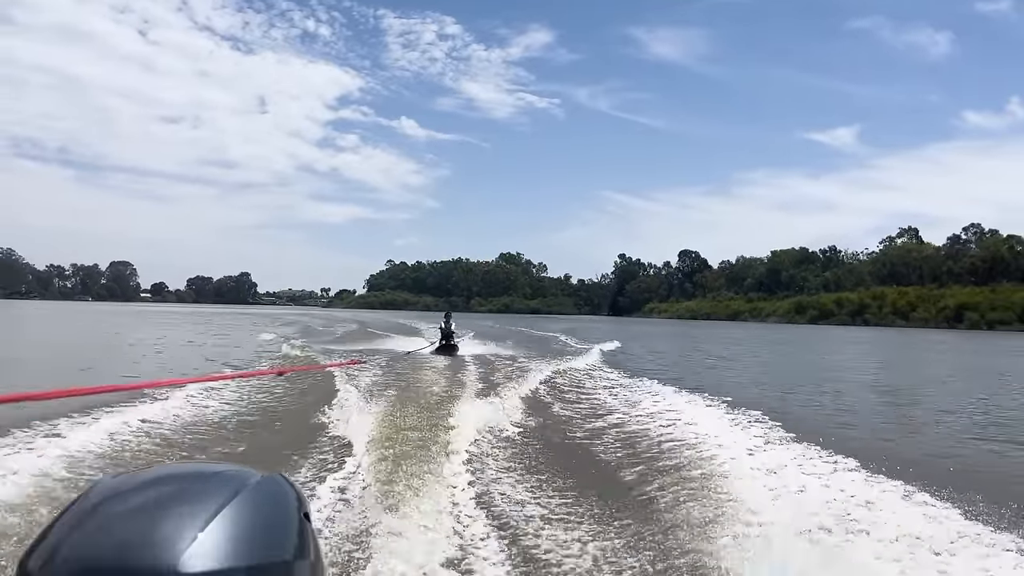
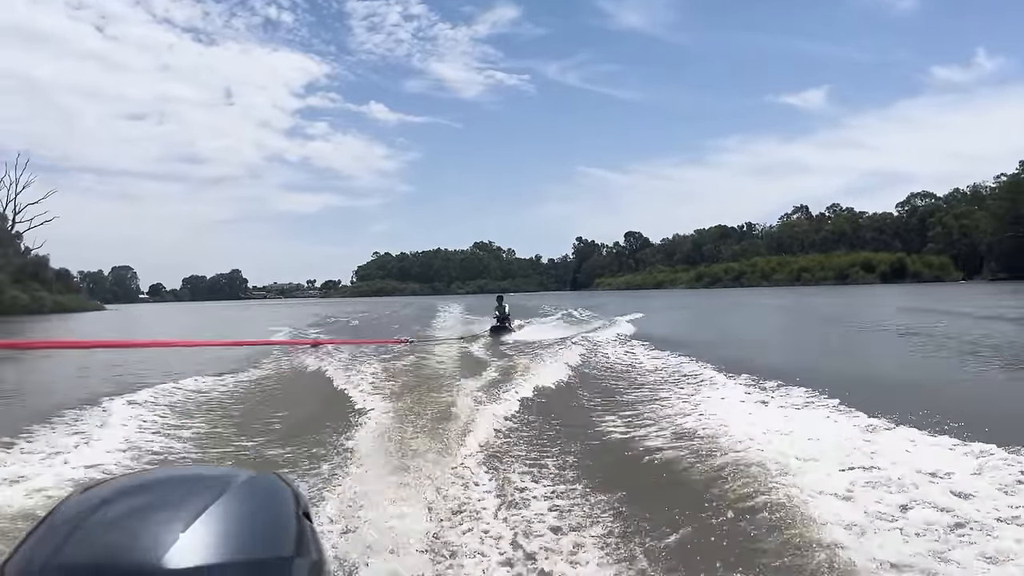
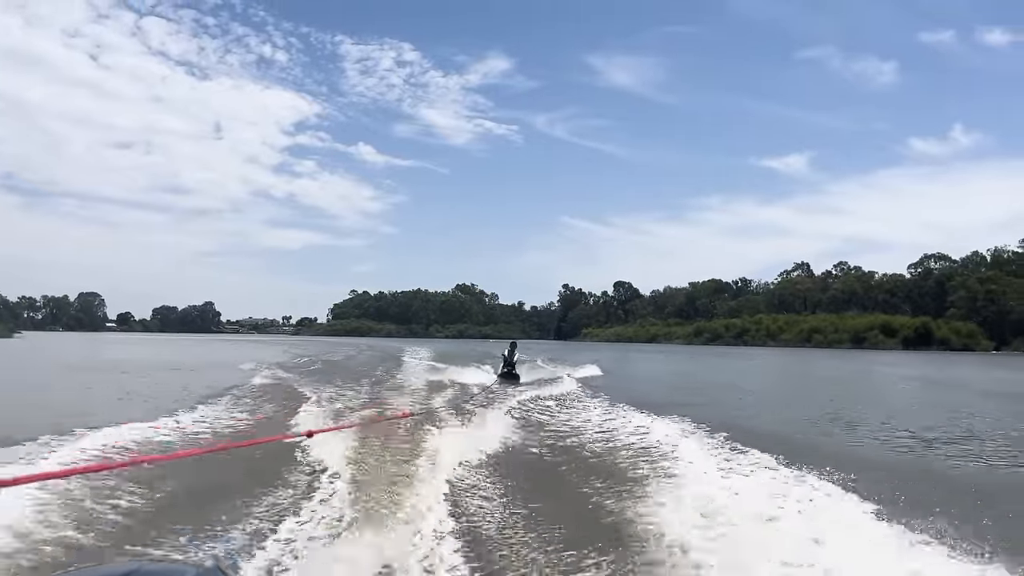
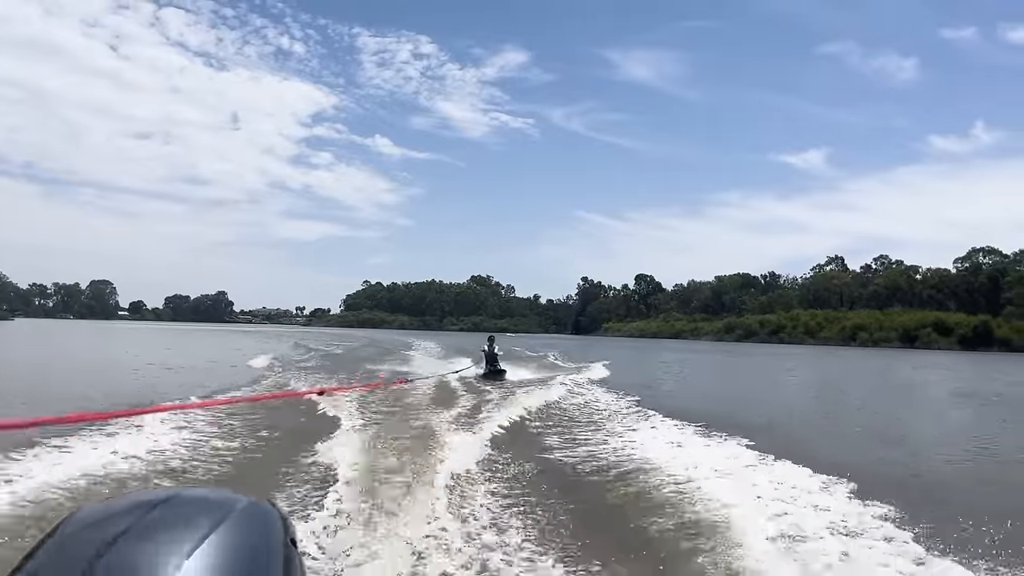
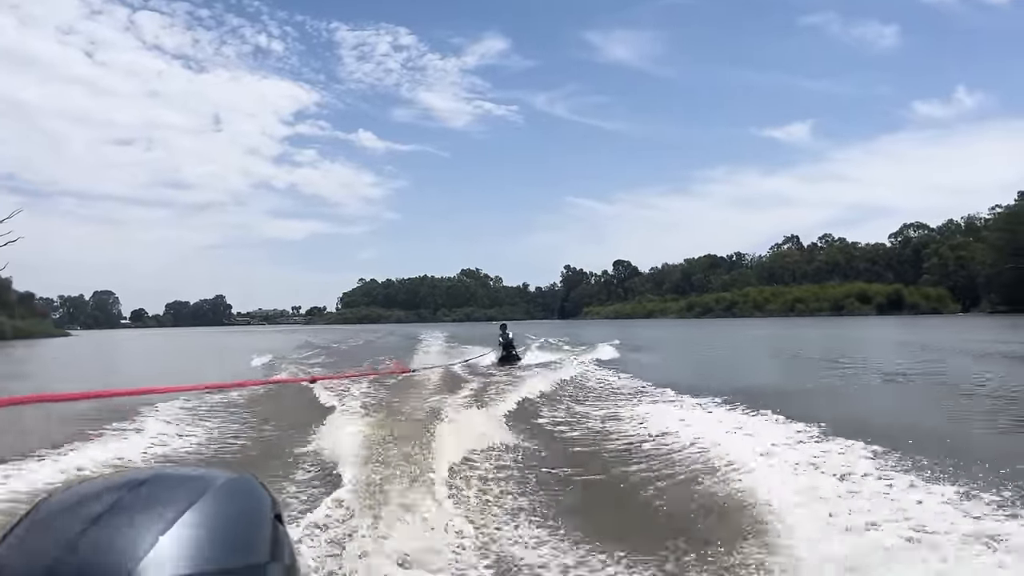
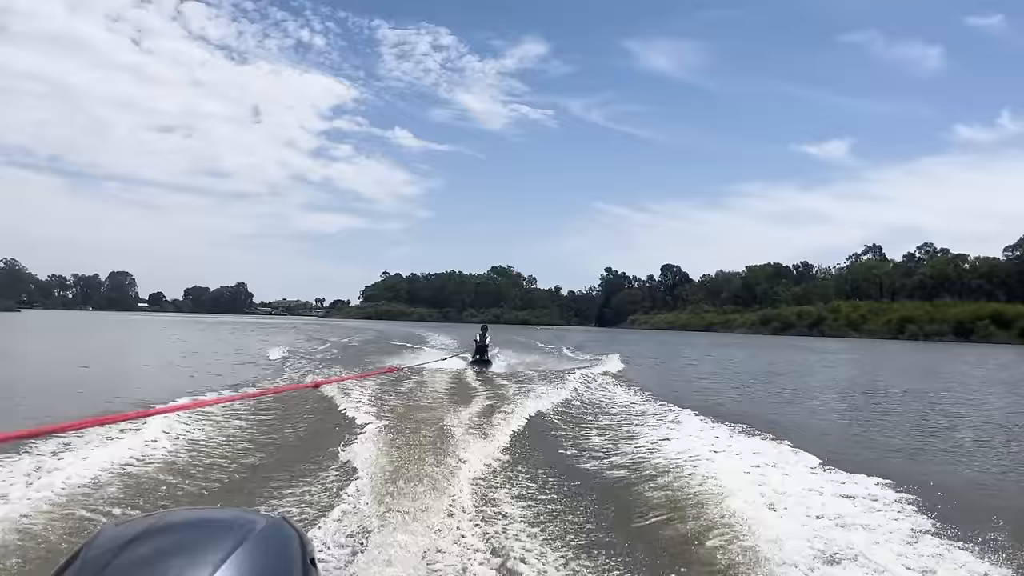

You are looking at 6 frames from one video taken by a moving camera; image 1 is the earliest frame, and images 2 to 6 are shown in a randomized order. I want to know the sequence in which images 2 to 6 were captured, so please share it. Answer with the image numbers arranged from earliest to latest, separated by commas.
6, 4, 3, 5, 2
